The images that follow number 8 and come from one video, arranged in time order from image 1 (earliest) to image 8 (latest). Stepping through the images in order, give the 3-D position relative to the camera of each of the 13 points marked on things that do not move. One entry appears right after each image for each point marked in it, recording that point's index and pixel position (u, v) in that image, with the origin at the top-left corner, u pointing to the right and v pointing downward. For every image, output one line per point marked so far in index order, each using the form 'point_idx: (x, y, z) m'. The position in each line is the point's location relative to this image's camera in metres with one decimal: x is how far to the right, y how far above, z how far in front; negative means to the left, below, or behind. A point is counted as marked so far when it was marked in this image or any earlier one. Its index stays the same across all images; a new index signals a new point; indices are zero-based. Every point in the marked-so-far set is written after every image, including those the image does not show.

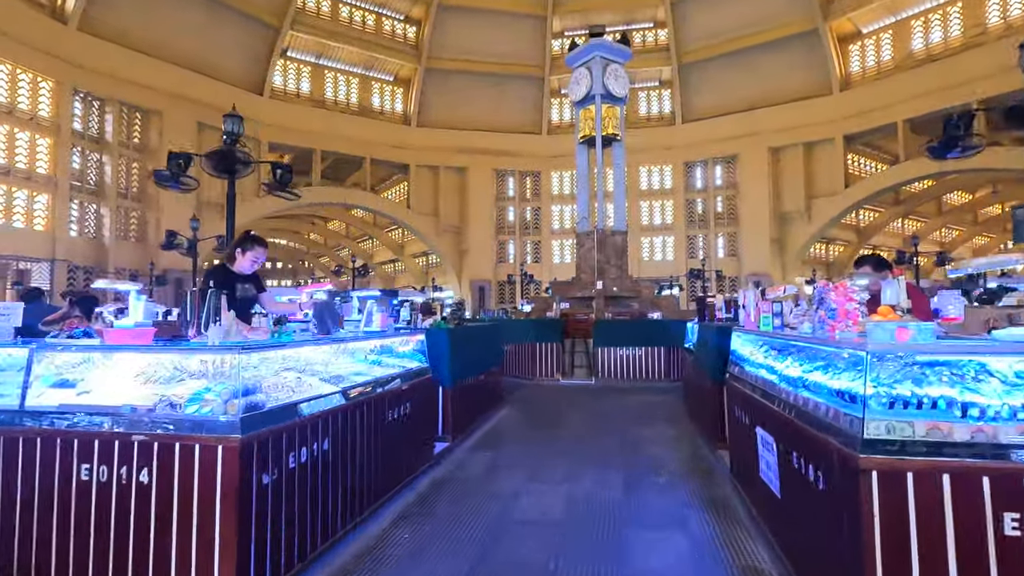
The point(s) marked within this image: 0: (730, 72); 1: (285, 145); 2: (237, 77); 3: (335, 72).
0: (+7.9, +7.8, +19.4) m
1: (-7.9, +4.9, +18.5) m
2: (-9.0, +6.9, +17.6) m
3: (-6.5, +7.9, +19.6) m
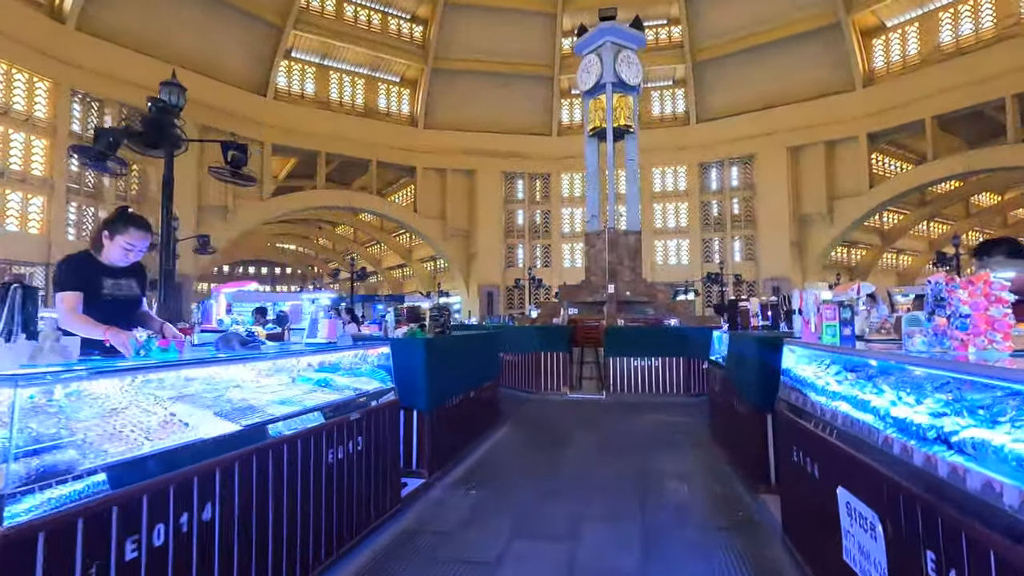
0: (+8.2, +7.7, +18.7) m
1: (-7.6, +4.8, +18.2) m
2: (-8.8, +6.8, +17.2) m
3: (-6.2, +7.8, +19.3) m
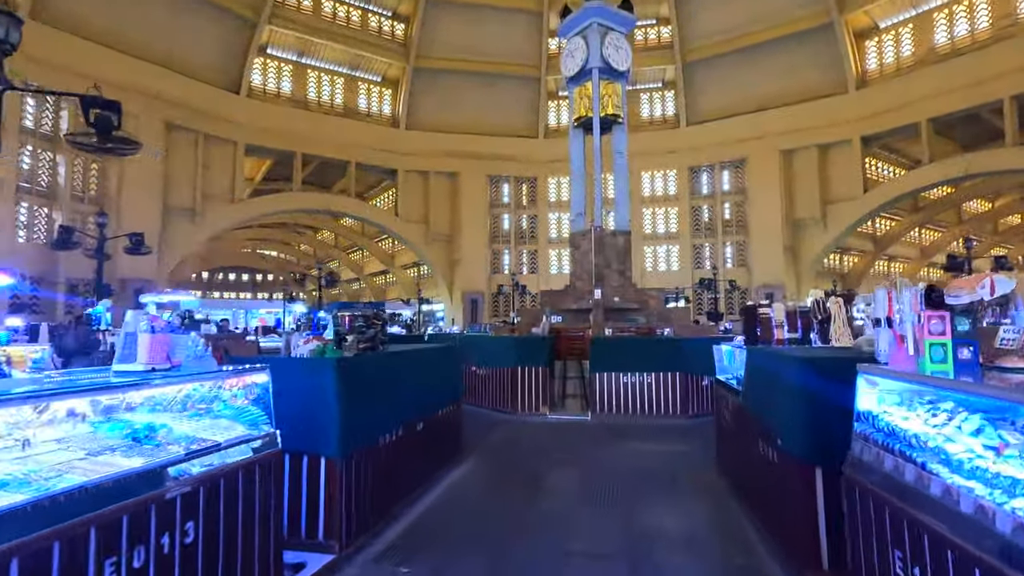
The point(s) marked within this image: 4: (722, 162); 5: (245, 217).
0: (+7.7, +7.4, +18.2) m
1: (-8.1, +4.5, +17.3) m
2: (-9.3, +6.6, +16.4) m
3: (-6.7, +7.5, +18.5) m
4: (+7.4, +4.5, +18.9) m
5: (-8.6, +2.3, +17.1) m
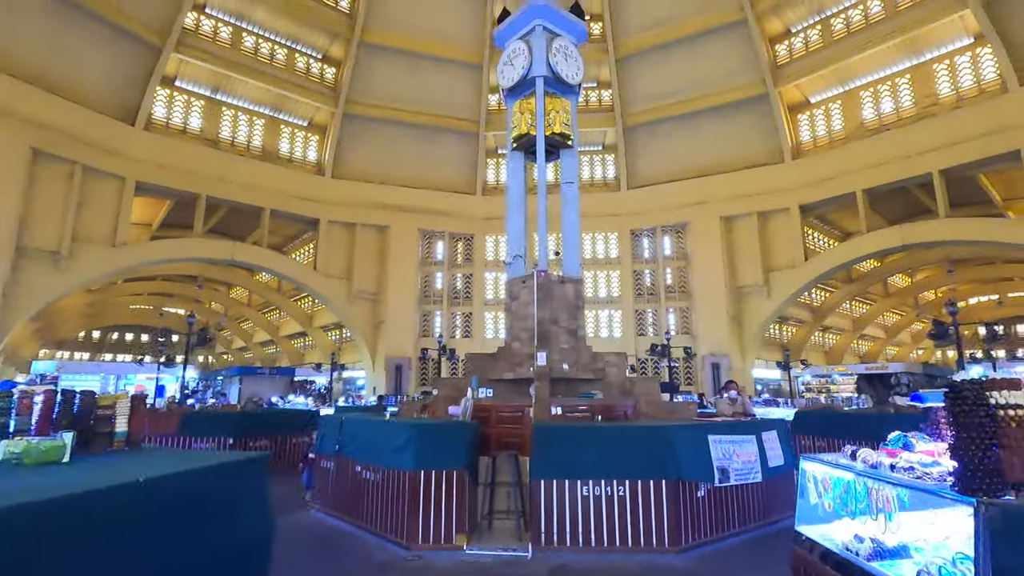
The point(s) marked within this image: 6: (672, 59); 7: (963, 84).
0: (+5.6, +5.1, +18.1) m
1: (-10.0, +2.9, +15.1) m
2: (-11.0, +5.0, +14.3) m
3: (-8.7, +5.6, +16.8) m
4: (+5.2, +2.1, +18.4) m
5: (-10.5, +0.6, +14.5) m
6: (+5.1, +7.3, +17.0) m
7: (+12.0, +5.4, +14.2) m
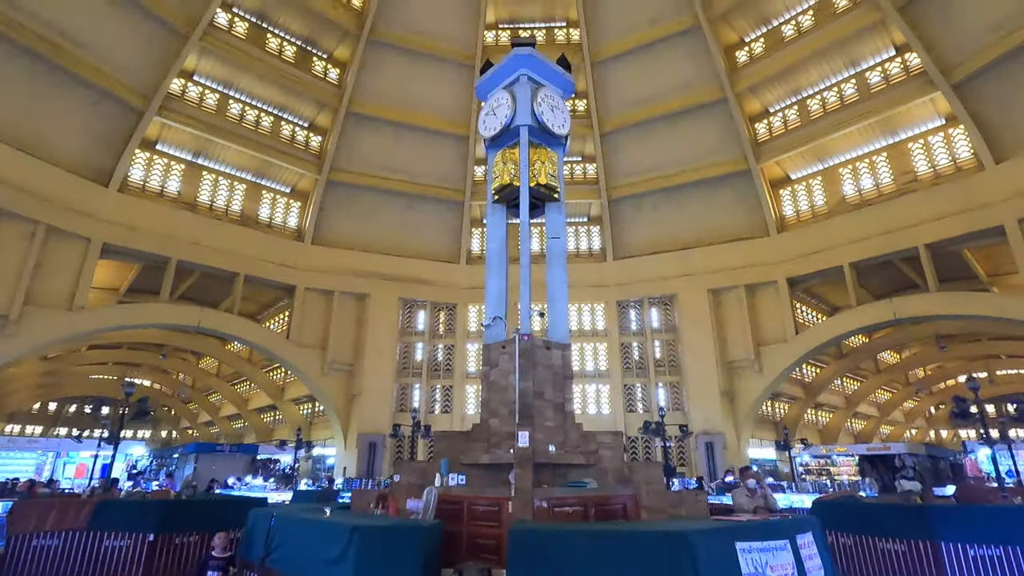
0: (+5.1, +2.7, +18.2) m
1: (-10.4, +1.1, +14.4) m
2: (-11.4, +3.3, +13.9) m
3: (-9.1, +3.5, +16.5) m
4: (+4.7, -0.3, +18.0) m
5: (-10.9, -1.1, +13.6) m
6: (+4.7, +5.0, +17.3) m
7: (+11.6, +3.4, +14.5) m
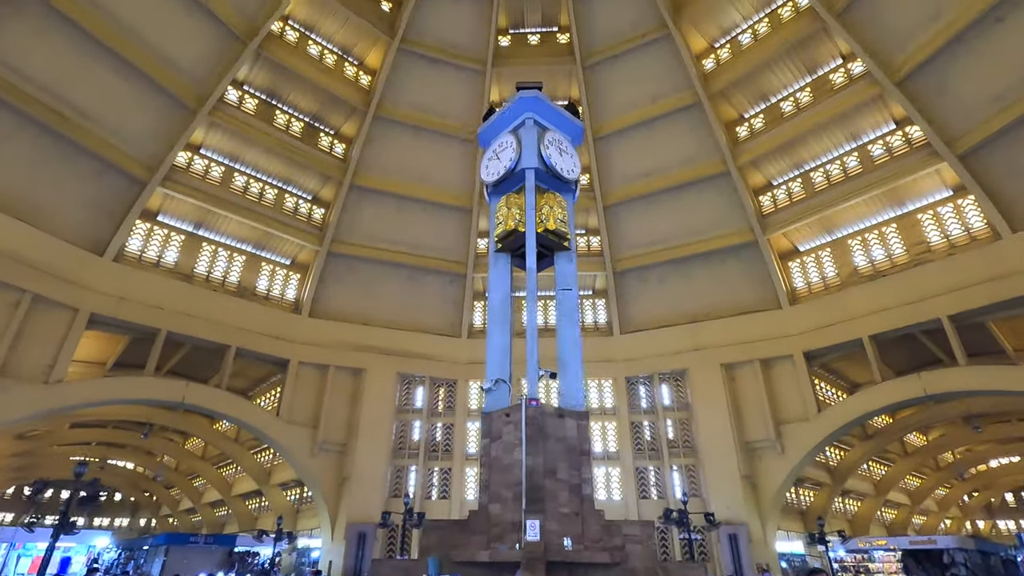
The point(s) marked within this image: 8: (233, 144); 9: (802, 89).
0: (+5.2, +0.2, +17.7) m
1: (-10.3, -0.8, +13.9) m
2: (-11.3, +1.5, +13.7) m
3: (-9.0, +1.3, +16.3) m
4: (+4.8, -2.7, +17.1) m
5: (-10.9, -2.8, +12.7) m
6: (+4.8, +2.6, +17.3) m
7: (+11.7, +1.5, +14.2) m
8: (-8.1, +4.2, +15.5) m
9: (+8.2, +5.6, +15.1) m
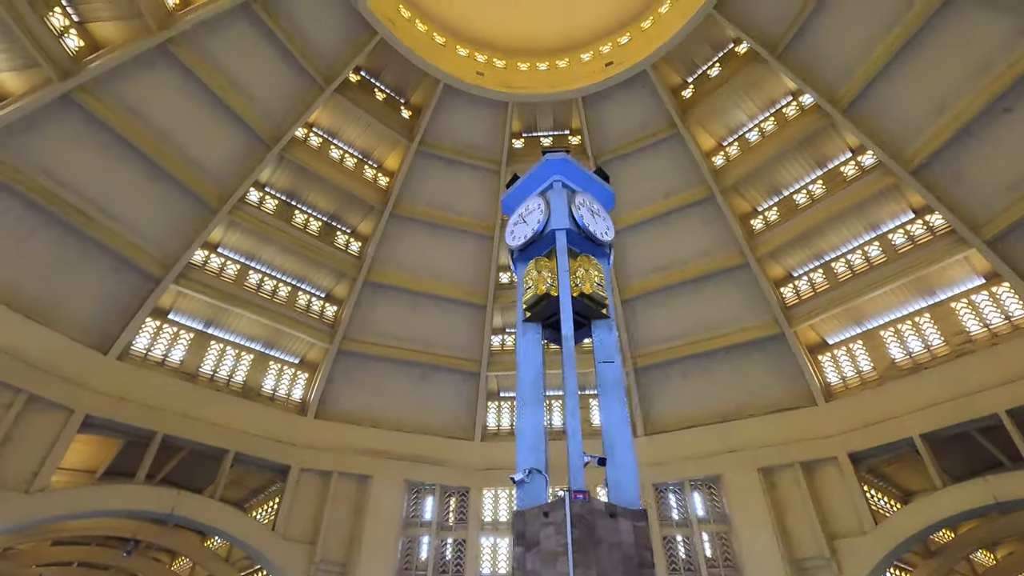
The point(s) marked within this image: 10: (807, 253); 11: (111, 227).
0: (+5.7, -2.8, +16.8) m
1: (-9.9, -3.3, +13.2) m
2: (-10.9, -1.0, +13.4) m
3: (-8.6, -1.6, +15.9) m
4: (+5.3, -5.6, +15.7) m
5: (-10.4, -5.0, +11.6) m
6: (+5.3, -0.4, +16.8) m
7: (+12.1, -0.8, +13.5) m
8: (-7.6, +1.3, +15.6) m
9: (+8.6, +3.0, +15.2) m
10: (+8.6, +1.0, +15.5) m
11: (-10.2, +1.5, +13.5) m
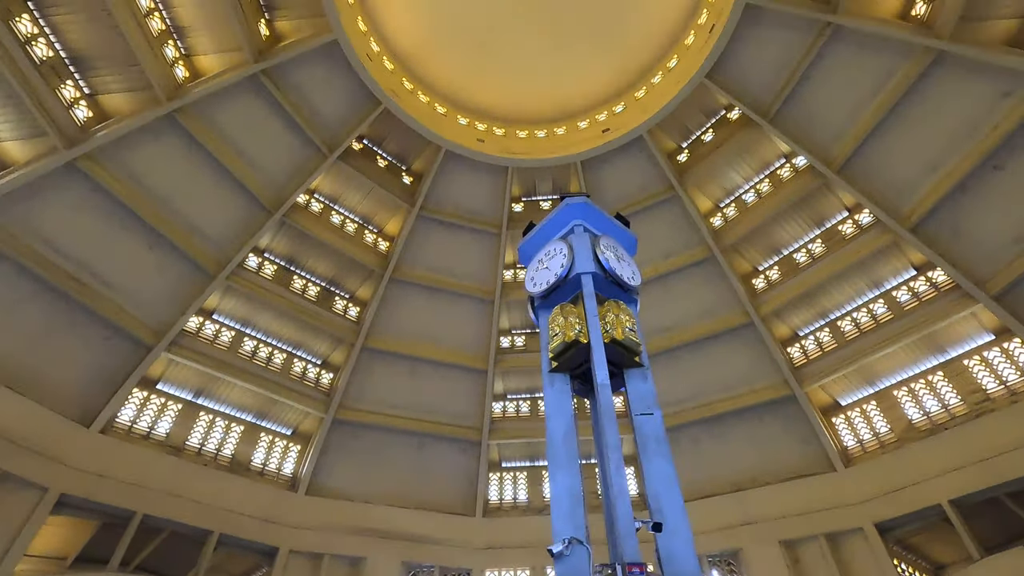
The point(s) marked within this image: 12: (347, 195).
0: (+5.8, -4.7, +16.2) m
1: (-9.8, -4.9, +12.3) m
2: (-10.8, -2.7, +12.8) m
3: (-8.5, -3.6, +15.2) m
4: (+5.4, -7.3, +14.6) m
5: (-10.3, -6.4, +10.5) m
6: (+5.3, -2.3, +16.5) m
7: (+12.2, -2.2, +13.1) m
8: (-7.6, -0.6, +15.3) m
9: (+8.6, +1.3, +15.3) m
10: (+8.6, -0.7, +15.4) m
11: (-10.1, -0.1, +13.3) m
12: (-5.1, +2.9, +16.4) m
